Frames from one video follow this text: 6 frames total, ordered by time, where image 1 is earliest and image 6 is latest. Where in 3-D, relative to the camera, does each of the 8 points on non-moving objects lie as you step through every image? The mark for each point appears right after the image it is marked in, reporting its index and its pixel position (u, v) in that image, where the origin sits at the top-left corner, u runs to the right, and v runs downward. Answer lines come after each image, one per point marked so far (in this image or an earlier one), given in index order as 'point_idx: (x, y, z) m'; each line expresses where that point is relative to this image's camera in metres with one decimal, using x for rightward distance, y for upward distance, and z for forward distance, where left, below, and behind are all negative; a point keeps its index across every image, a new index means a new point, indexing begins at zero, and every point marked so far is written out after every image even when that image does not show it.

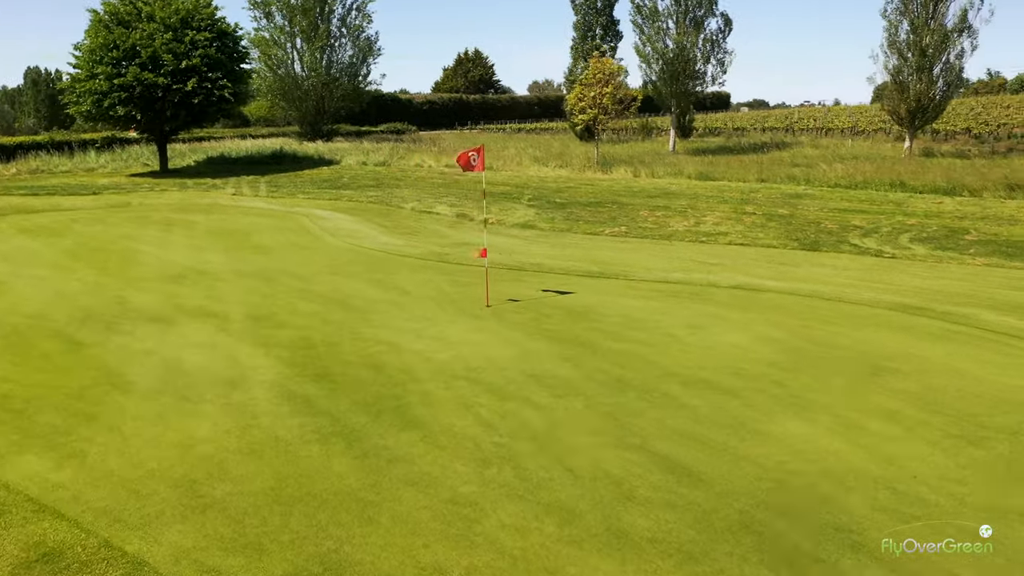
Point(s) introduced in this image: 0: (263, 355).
0: (-2.6, -0.8, +9.1) m
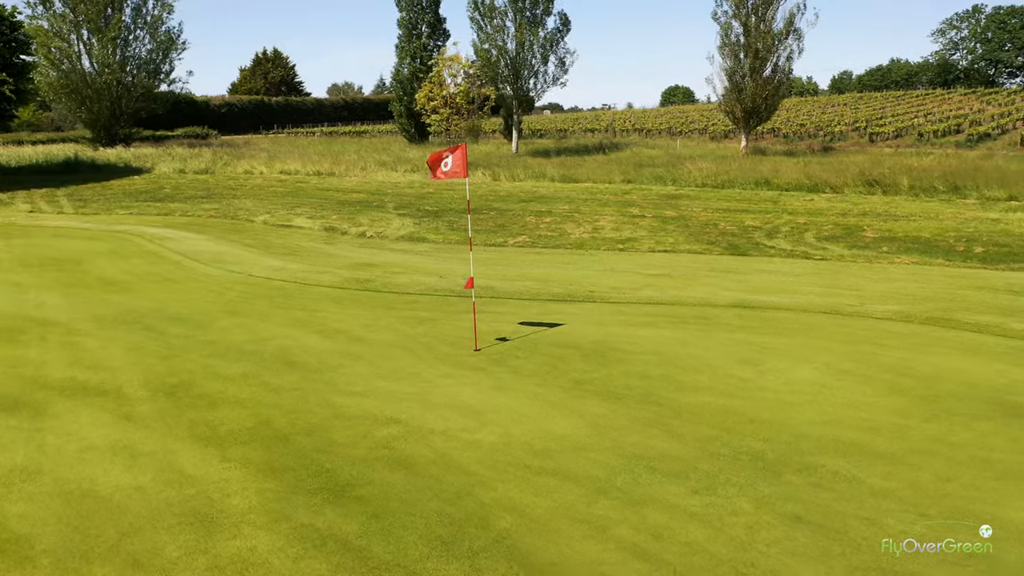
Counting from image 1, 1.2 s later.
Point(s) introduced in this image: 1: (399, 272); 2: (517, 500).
0: (-2.0, -1.3, +6.1) m
1: (-1.8, +0.3, +13.7) m
2: (0.0, -1.4, +5.5) m
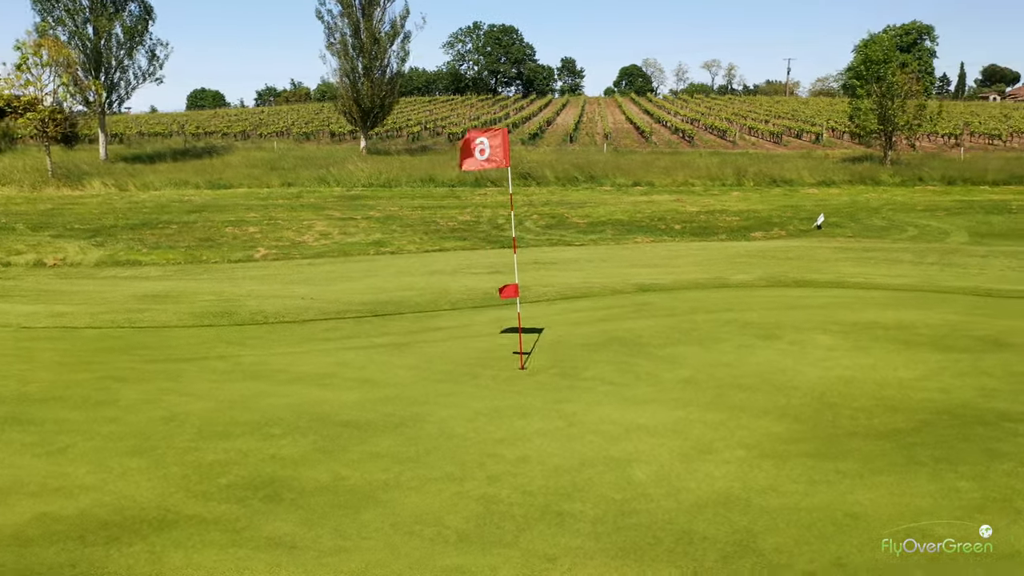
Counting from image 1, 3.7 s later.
0: (+0.3, -1.4, +4.4) m
1: (-3.7, -0.1, +10.9) m
2: (+2.3, -1.3, +5.0) m
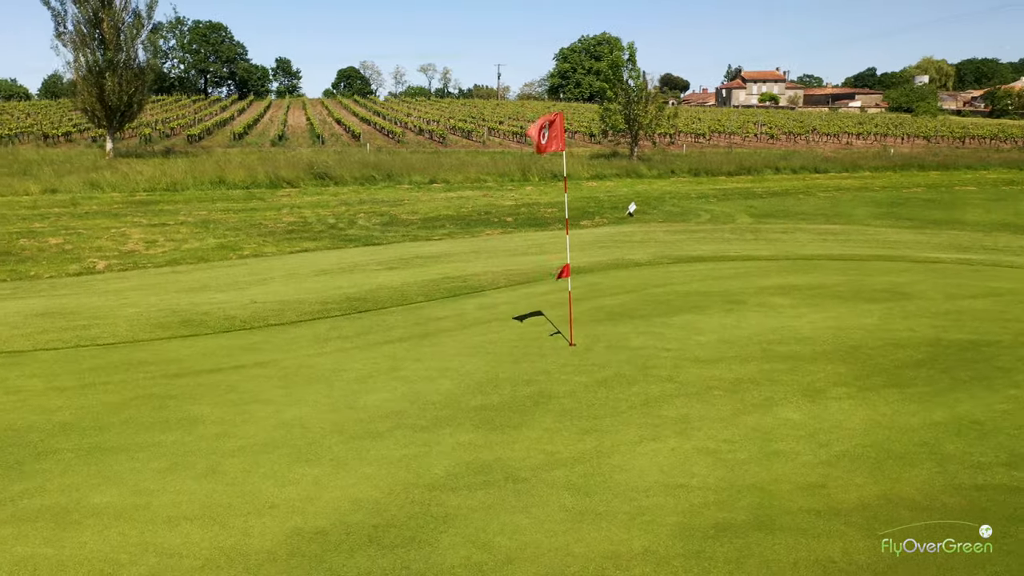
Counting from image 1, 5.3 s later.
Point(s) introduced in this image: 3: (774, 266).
0: (+1.9, -1.2, +4.9) m
1: (-4.1, -0.3, +9.8) m
2: (+3.6, -0.9, +6.2) m
3: (+4.0, +0.3, +12.7) m
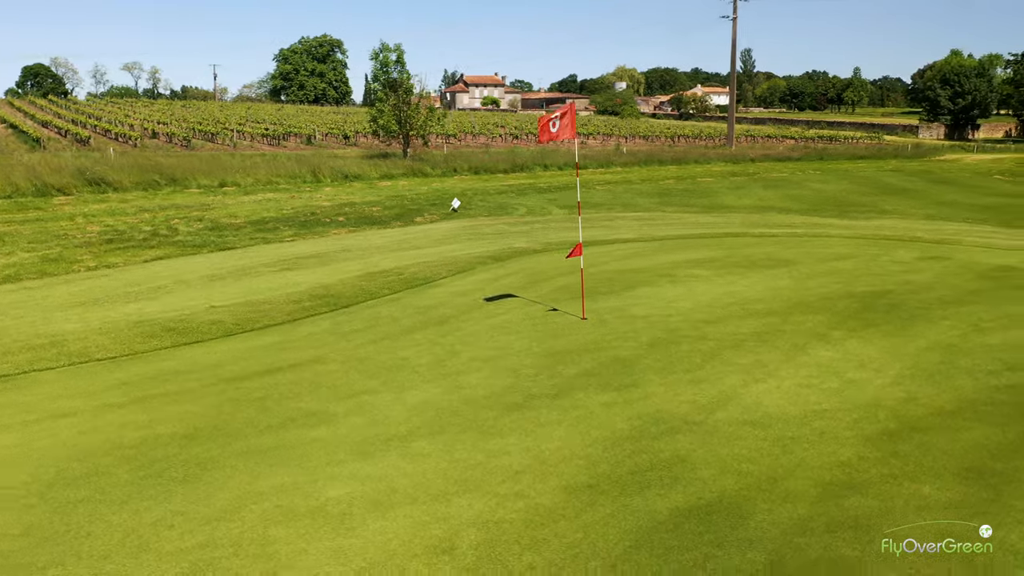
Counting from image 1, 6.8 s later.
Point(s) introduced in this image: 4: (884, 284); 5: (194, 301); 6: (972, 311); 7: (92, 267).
0: (+3.0, -0.8, +6.1) m
1: (-4.3, -0.4, +8.8) m
2: (+4.2, -0.5, +7.9) m
3: (+2.4, +0.7, +14.2) m
4: (+4.8, +0.1, +10.5) m
5: (-3.9, -0.2, +9.7) m
6: (+5.0, -0.2, +8.9) m
7: (-7.2, +0.3, +14.0) m
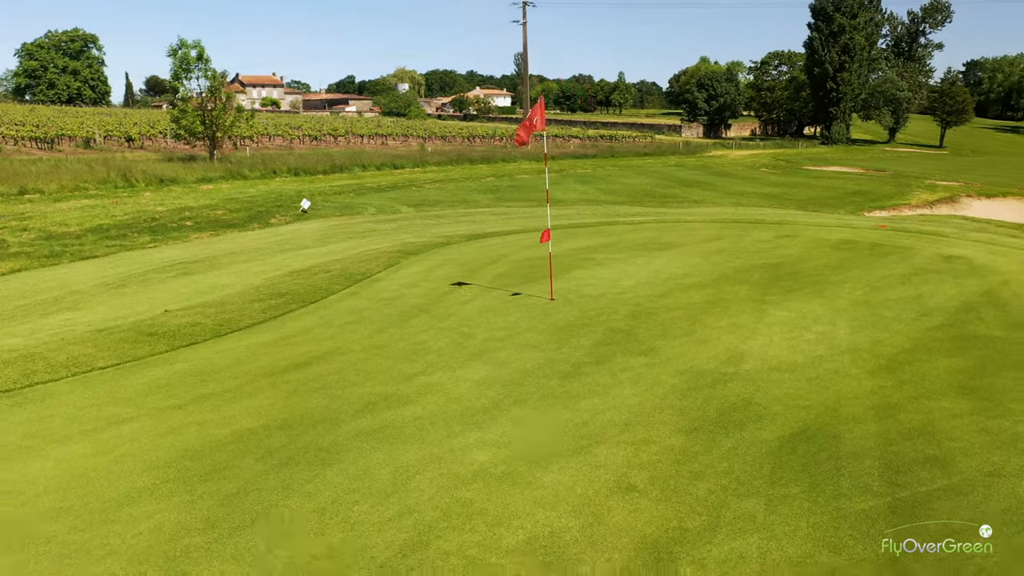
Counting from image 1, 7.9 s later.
0: (+3.3, -0.5, +7.4) m
1: (-4.5, -0.5, +8.1) m
2: (+4.0, -0.1, +9.4) m
3: (+0.5, +0.9, +15.0) m
4: (+3.8, +0.4, +12.1) m
5: (-4.4, -0.3, +9.1) m
6: (+4.4, +0.2, +10.6) m
7: (-8.6, 0.0, +12.4) m
